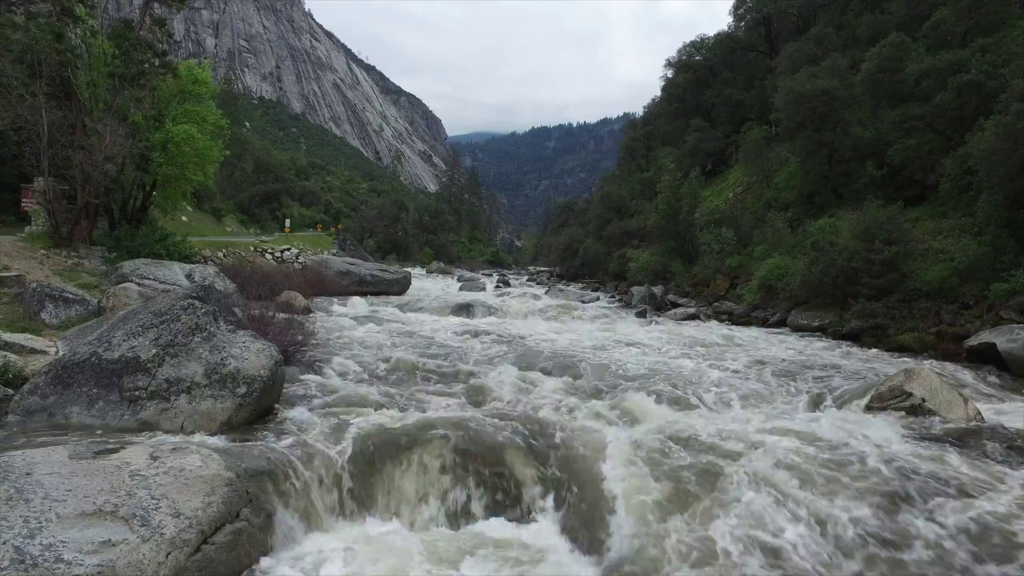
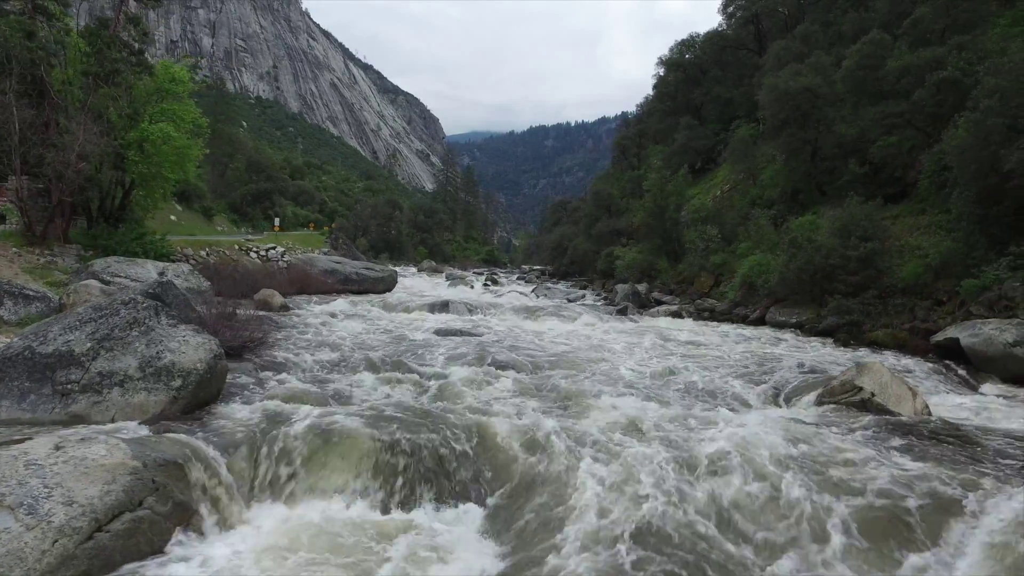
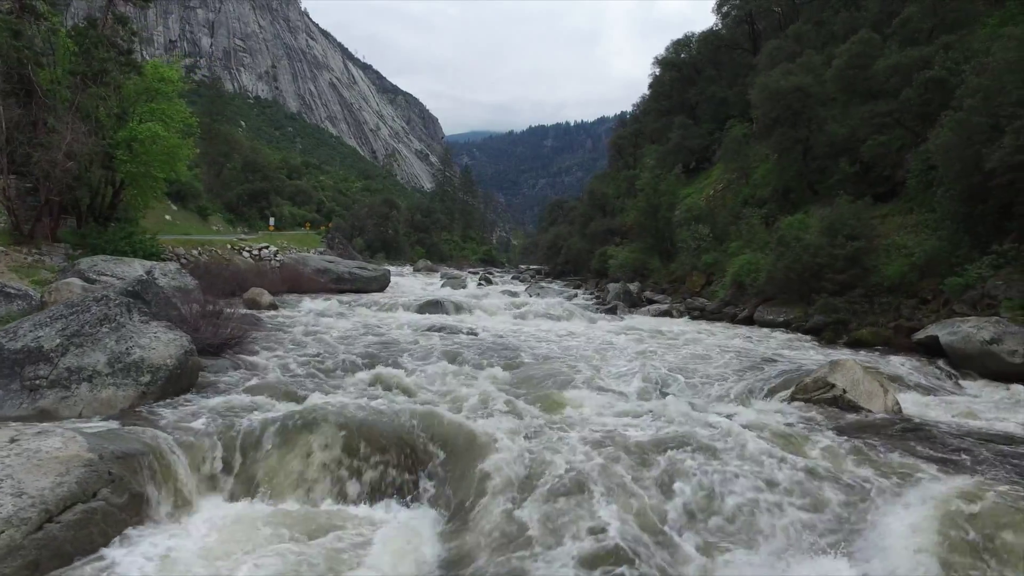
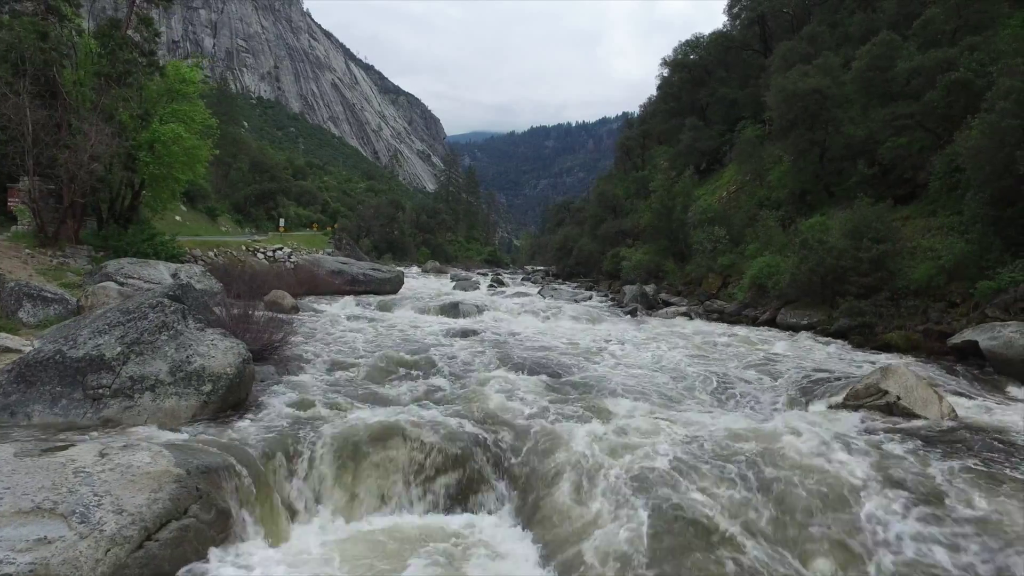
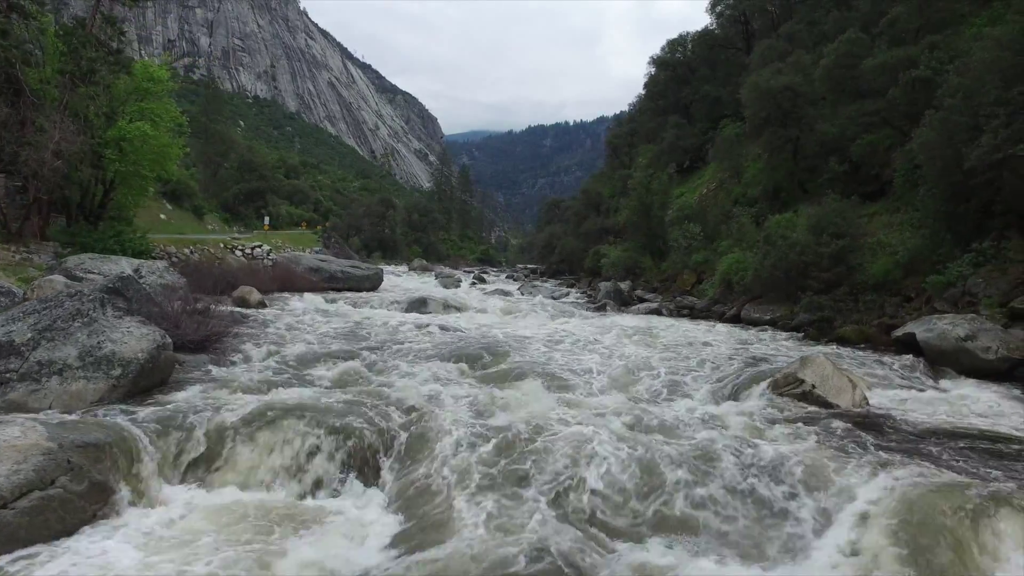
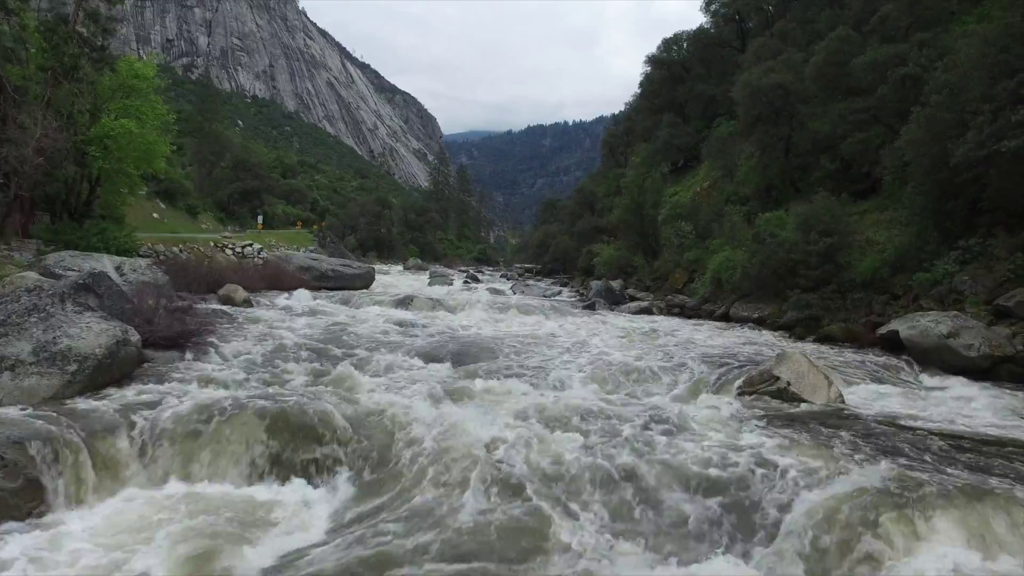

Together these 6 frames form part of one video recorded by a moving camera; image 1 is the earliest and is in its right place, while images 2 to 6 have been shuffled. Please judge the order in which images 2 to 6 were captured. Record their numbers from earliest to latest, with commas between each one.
4, 2, 3, 5, 6
